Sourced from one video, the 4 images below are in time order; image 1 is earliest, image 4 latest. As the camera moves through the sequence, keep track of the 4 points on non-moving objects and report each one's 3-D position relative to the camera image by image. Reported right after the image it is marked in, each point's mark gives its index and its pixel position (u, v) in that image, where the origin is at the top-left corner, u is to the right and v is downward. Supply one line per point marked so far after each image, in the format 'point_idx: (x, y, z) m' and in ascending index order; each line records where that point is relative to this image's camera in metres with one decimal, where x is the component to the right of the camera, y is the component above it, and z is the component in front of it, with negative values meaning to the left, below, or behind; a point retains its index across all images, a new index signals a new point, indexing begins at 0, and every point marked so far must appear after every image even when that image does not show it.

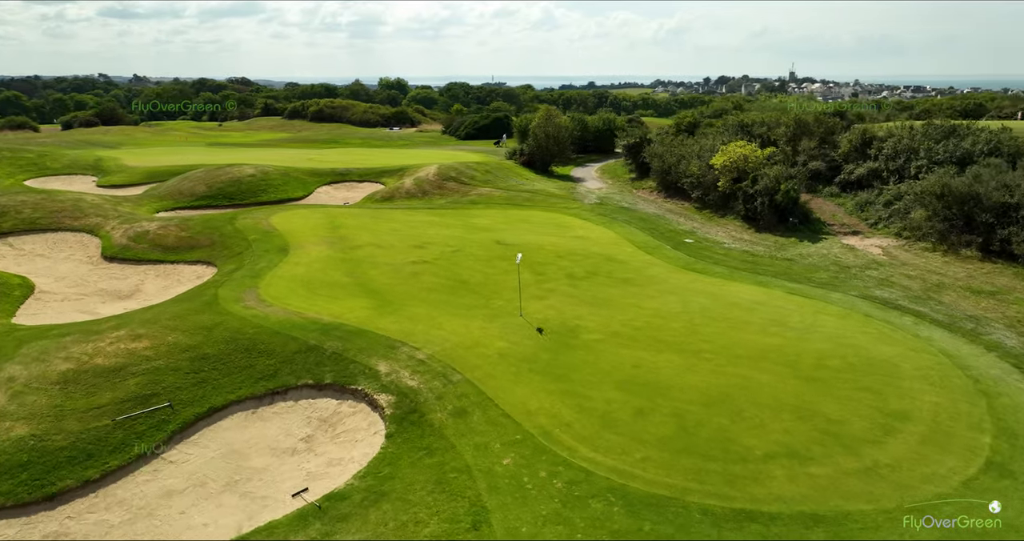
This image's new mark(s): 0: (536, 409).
0: (+0.5, -2.7, +14.0) m
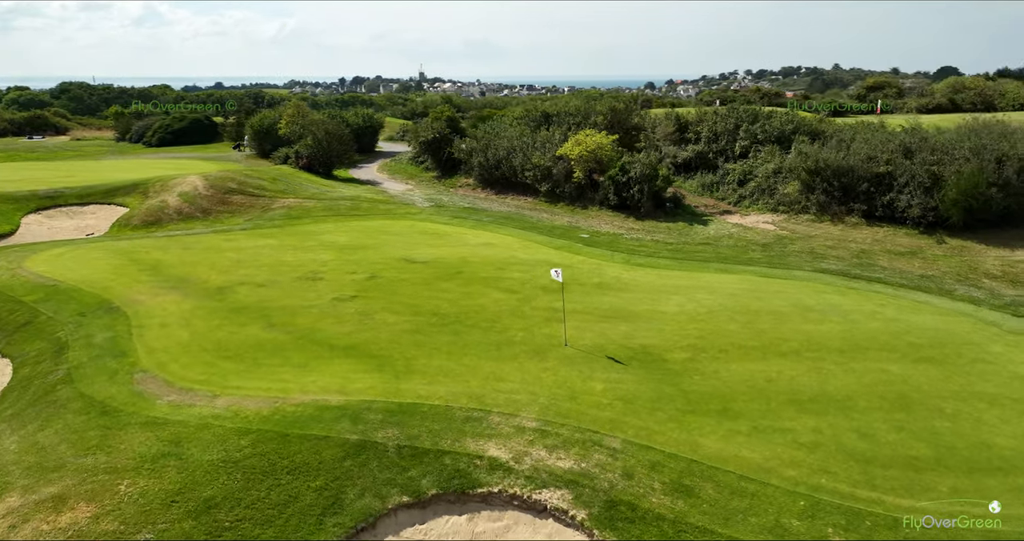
0: (+3.9, -2.9, +11.0) m
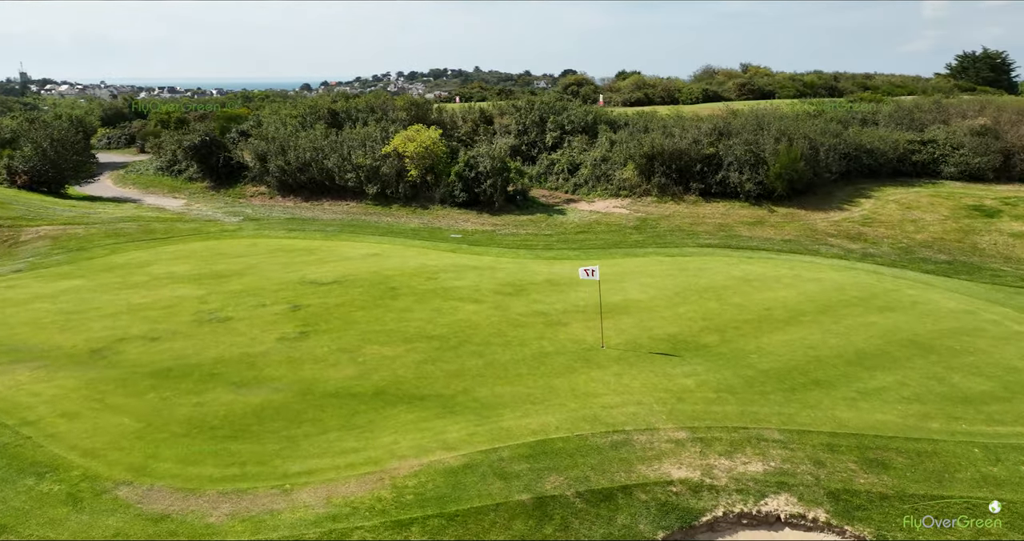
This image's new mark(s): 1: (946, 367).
0: (+6.3, -2.4, +11.5) m
1: (+8.2, -1.8, +13.4) m
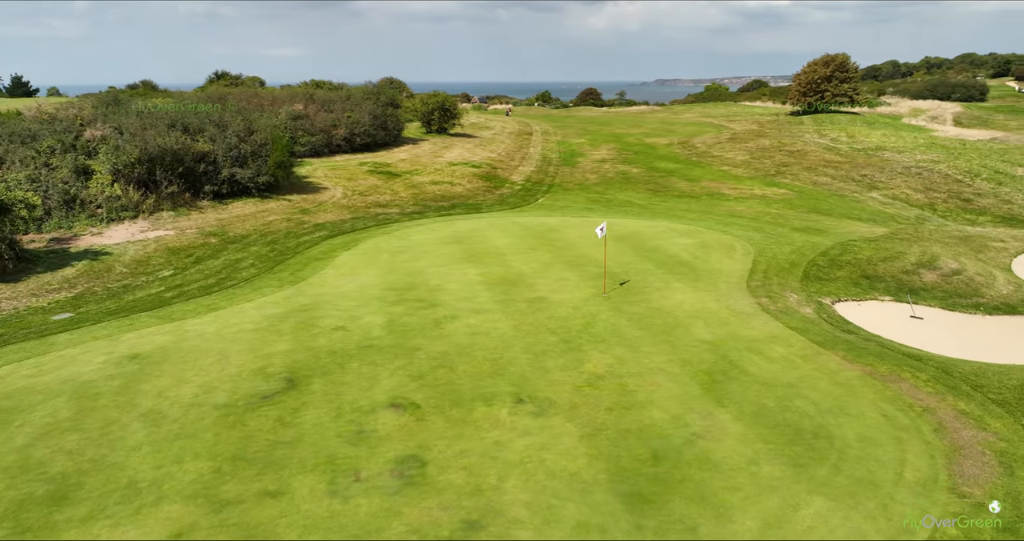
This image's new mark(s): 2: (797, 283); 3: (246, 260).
0: (+6.0, +0.3, +19.5) m
1: (+4.5, +0.9, +21.7) m
2: (+7.2, -0.3, +17.9) m
3: (-7.2, +0.3, +19.3) m
